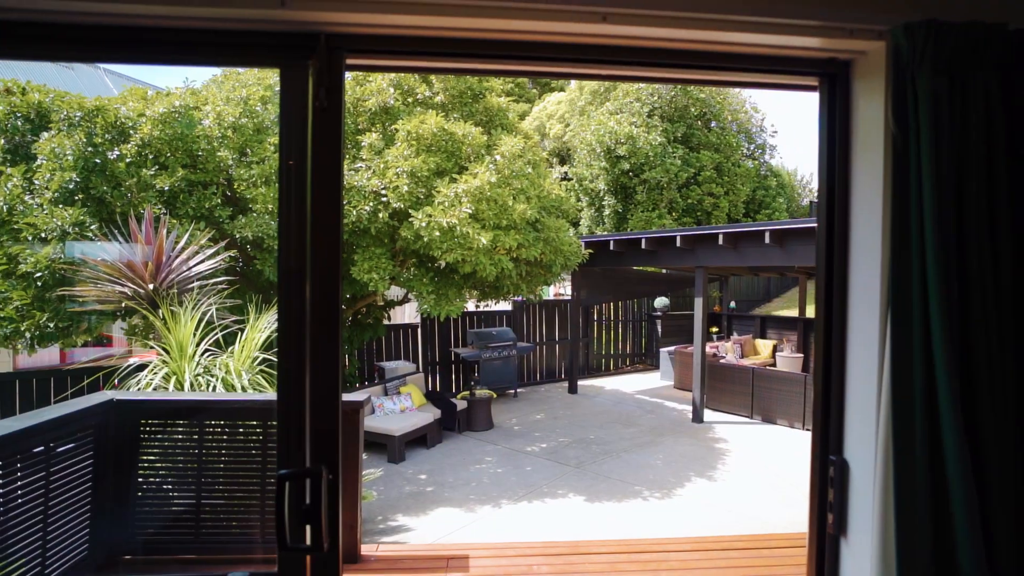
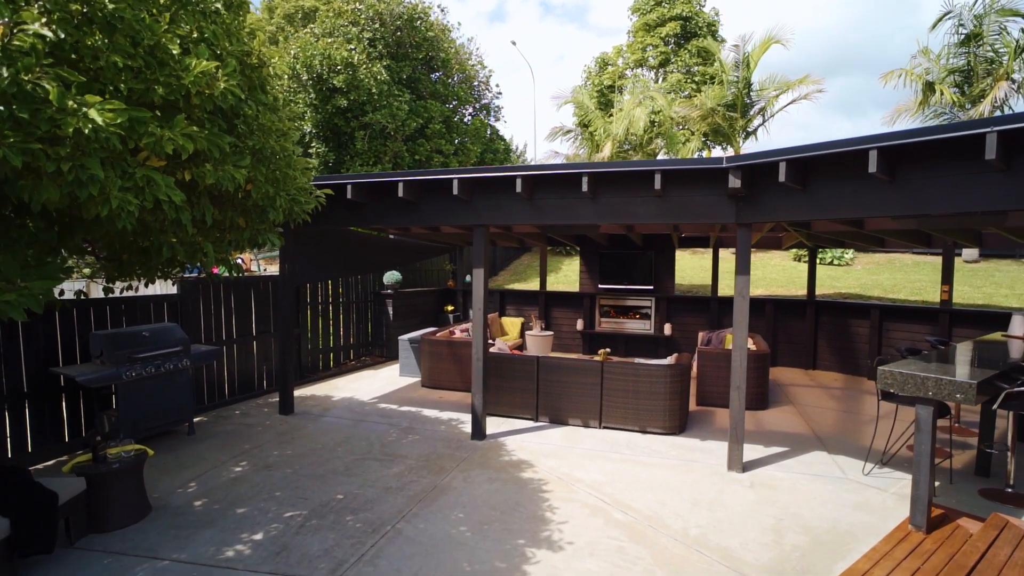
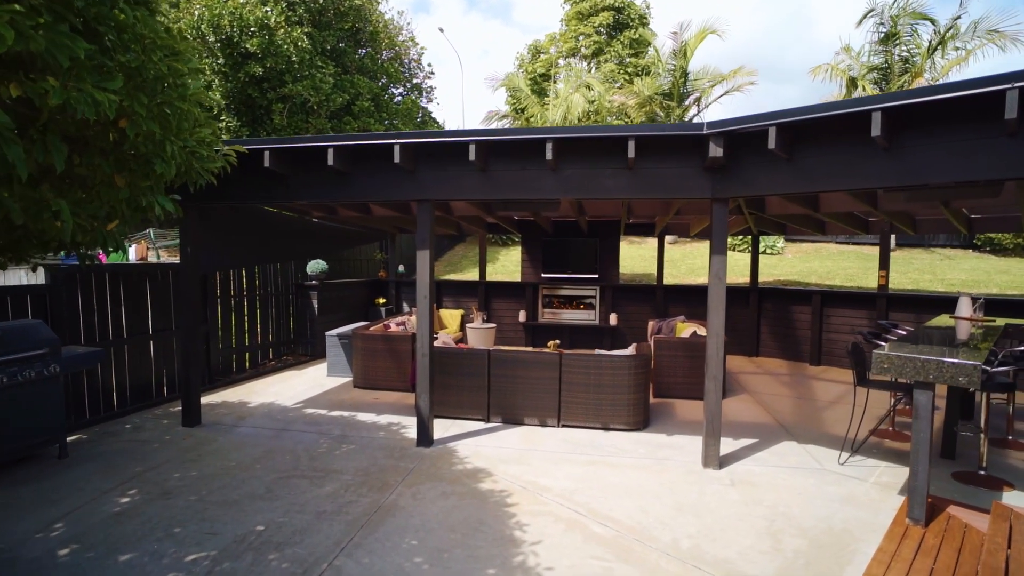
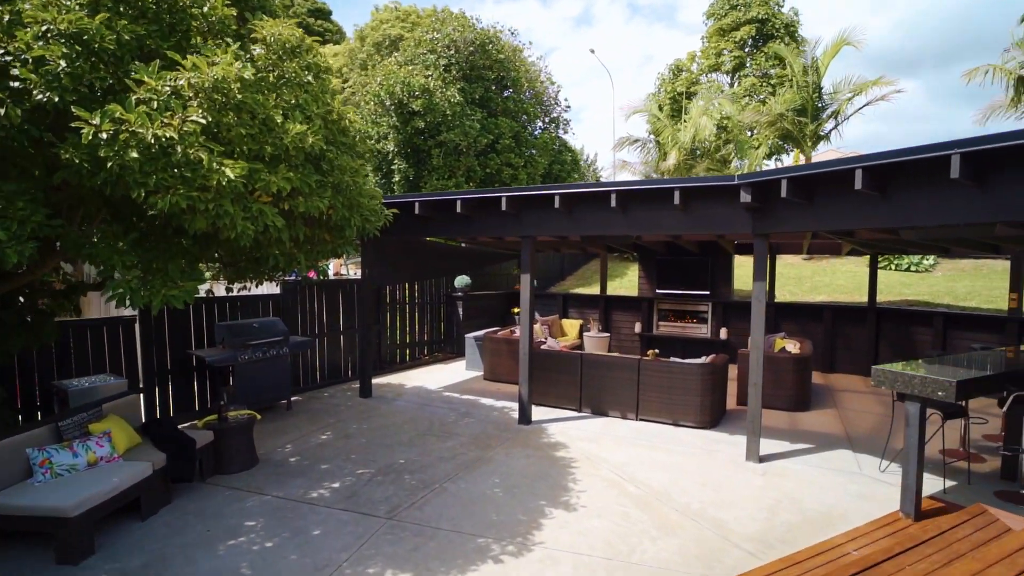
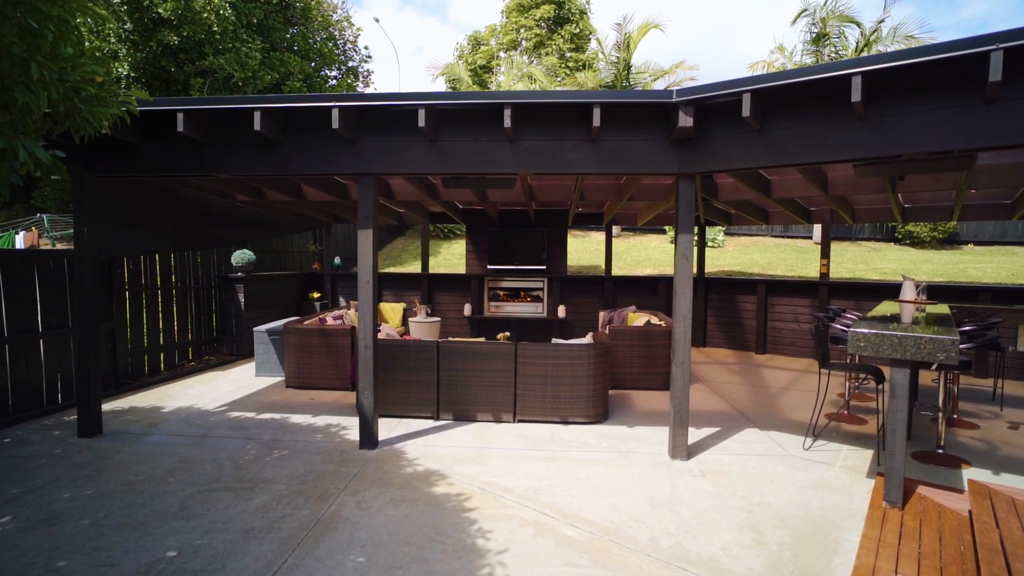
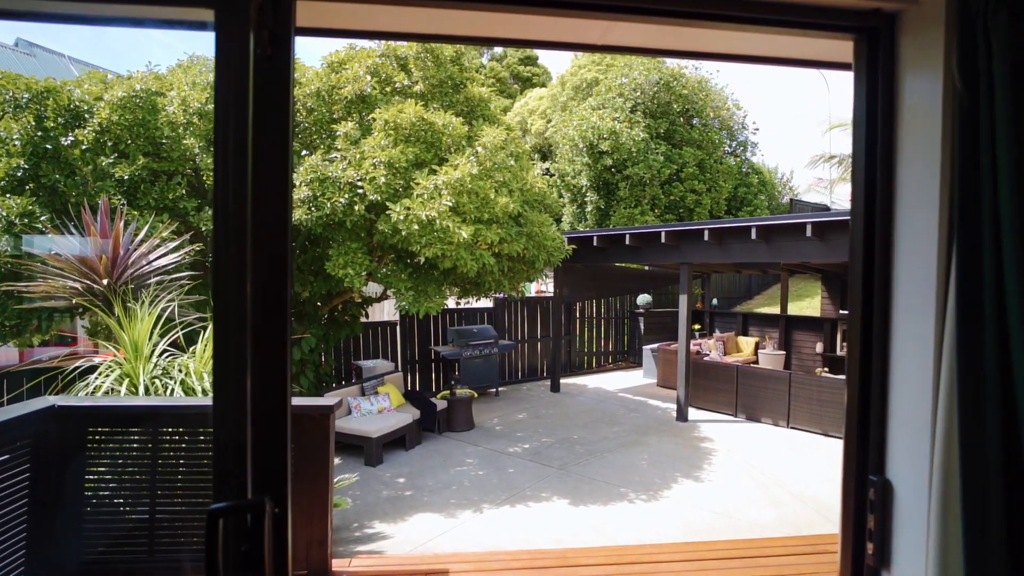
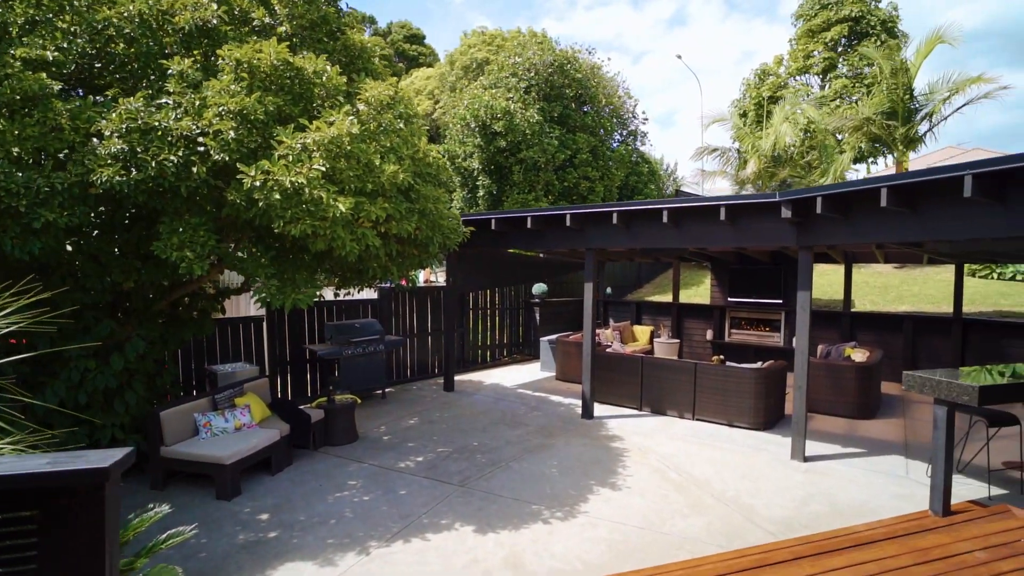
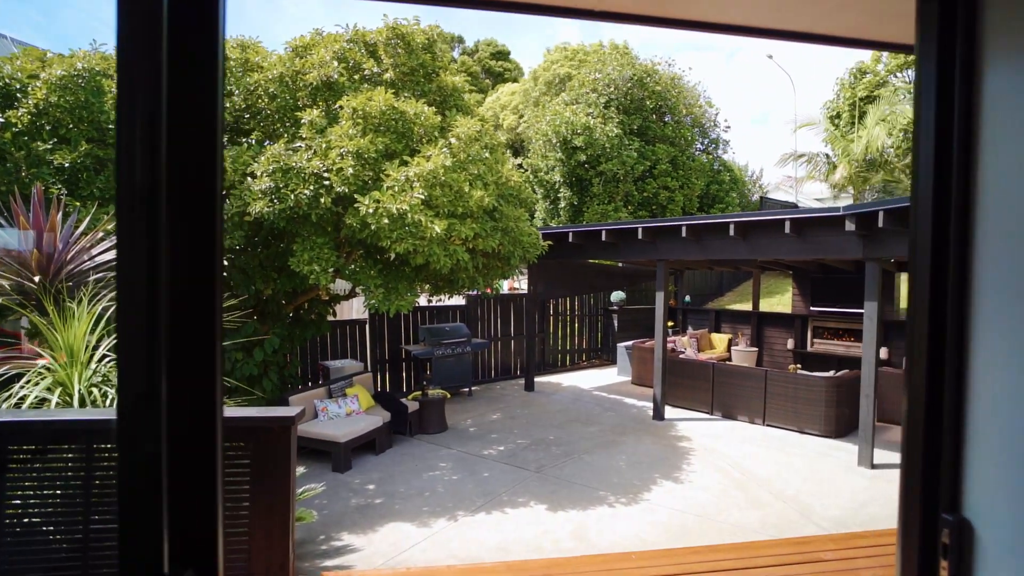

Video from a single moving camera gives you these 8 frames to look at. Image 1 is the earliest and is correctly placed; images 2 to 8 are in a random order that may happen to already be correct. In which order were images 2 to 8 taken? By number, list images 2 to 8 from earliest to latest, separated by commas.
6, 8, 7, 4, 2, 3, 5
